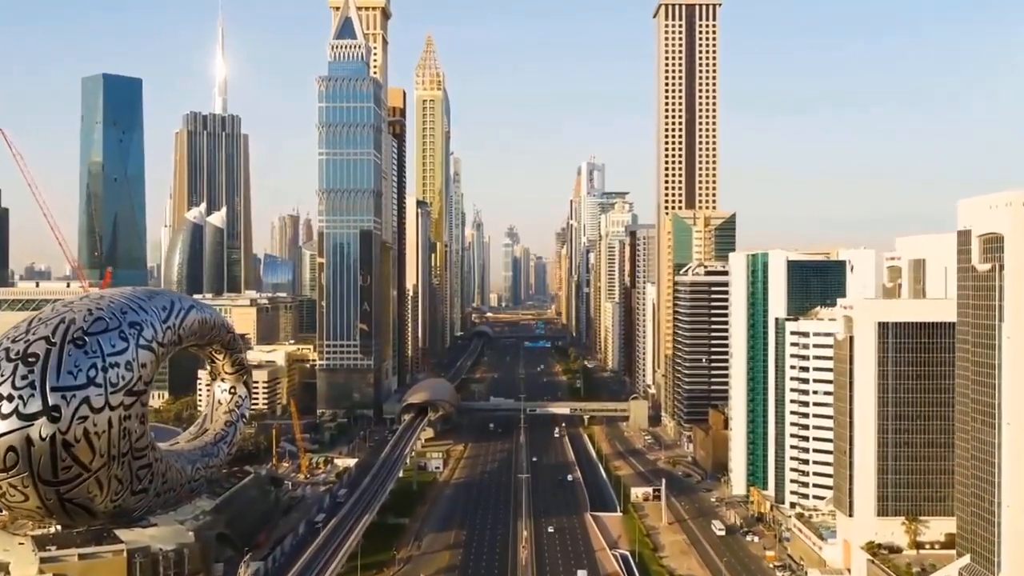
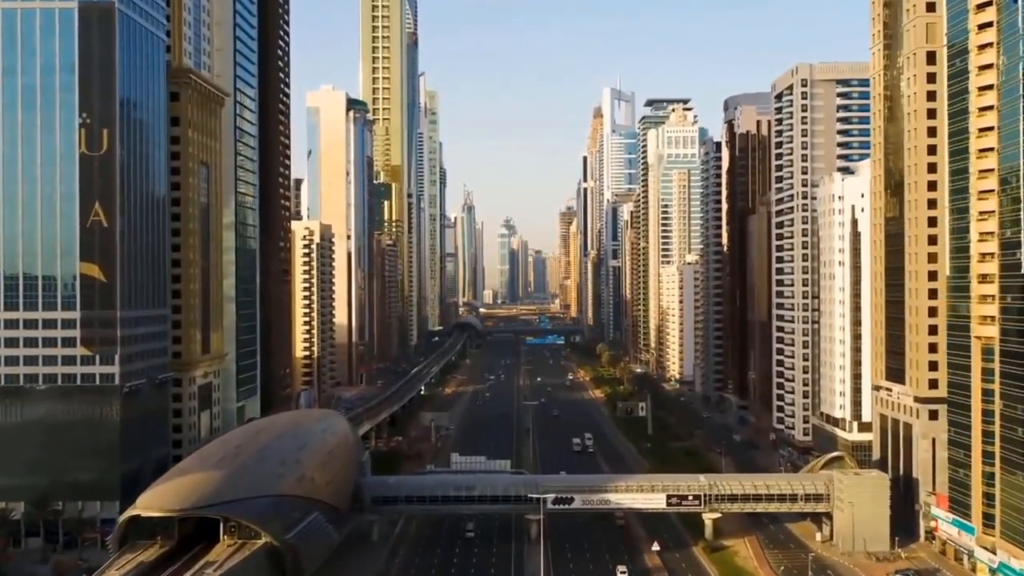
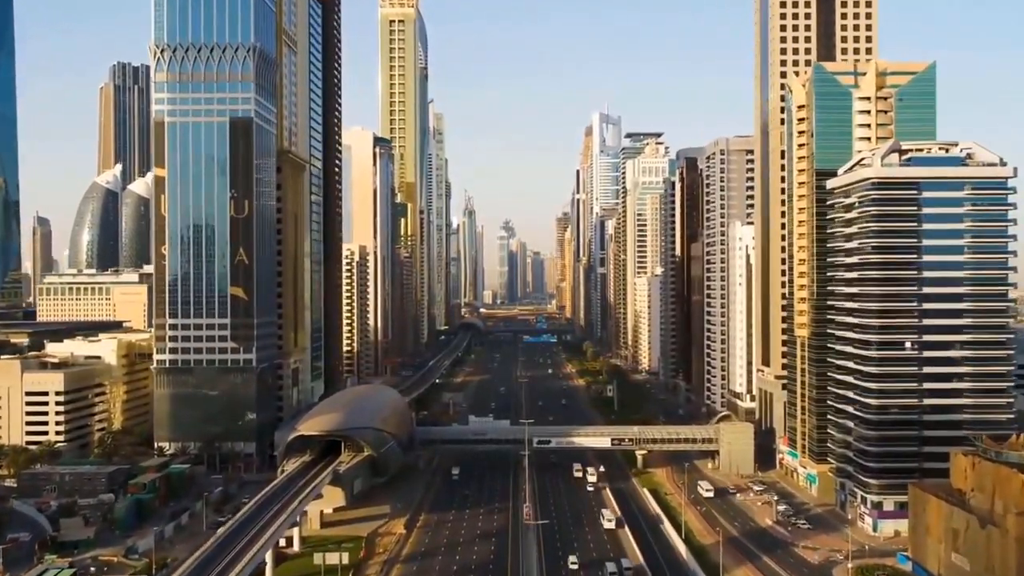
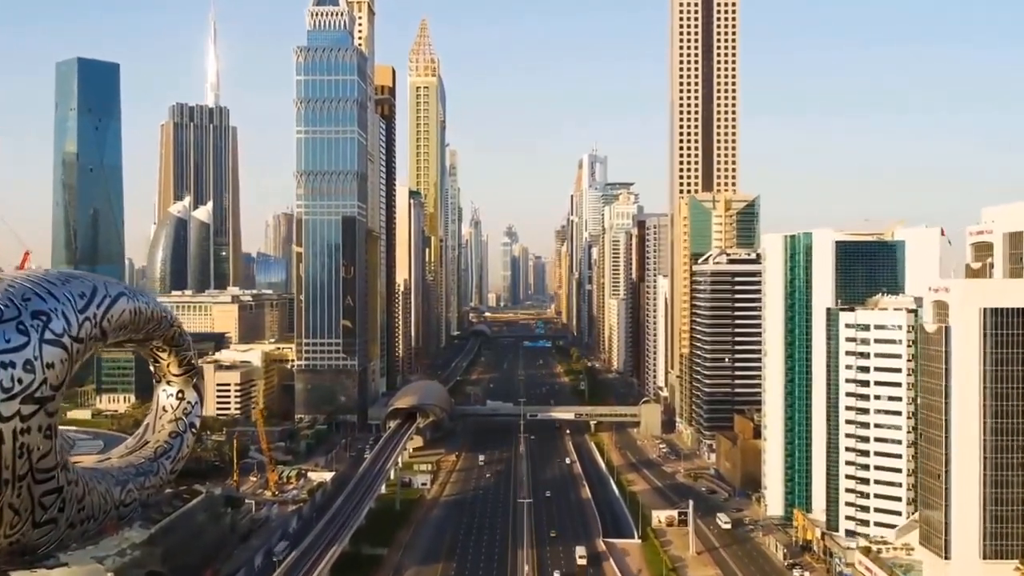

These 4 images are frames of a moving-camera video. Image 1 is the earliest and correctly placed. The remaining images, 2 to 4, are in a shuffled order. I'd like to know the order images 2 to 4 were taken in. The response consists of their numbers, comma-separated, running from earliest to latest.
4, 3, 2
